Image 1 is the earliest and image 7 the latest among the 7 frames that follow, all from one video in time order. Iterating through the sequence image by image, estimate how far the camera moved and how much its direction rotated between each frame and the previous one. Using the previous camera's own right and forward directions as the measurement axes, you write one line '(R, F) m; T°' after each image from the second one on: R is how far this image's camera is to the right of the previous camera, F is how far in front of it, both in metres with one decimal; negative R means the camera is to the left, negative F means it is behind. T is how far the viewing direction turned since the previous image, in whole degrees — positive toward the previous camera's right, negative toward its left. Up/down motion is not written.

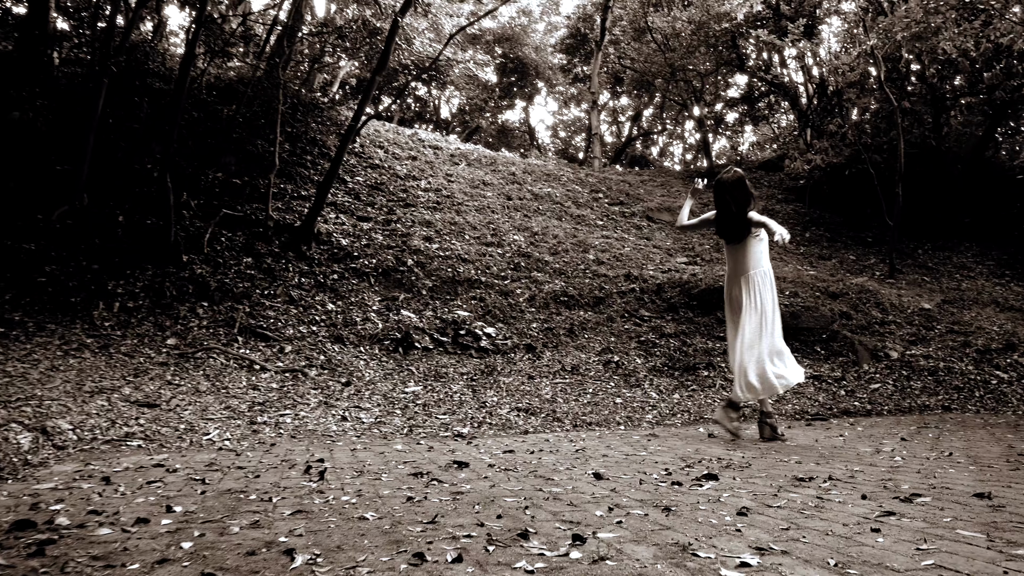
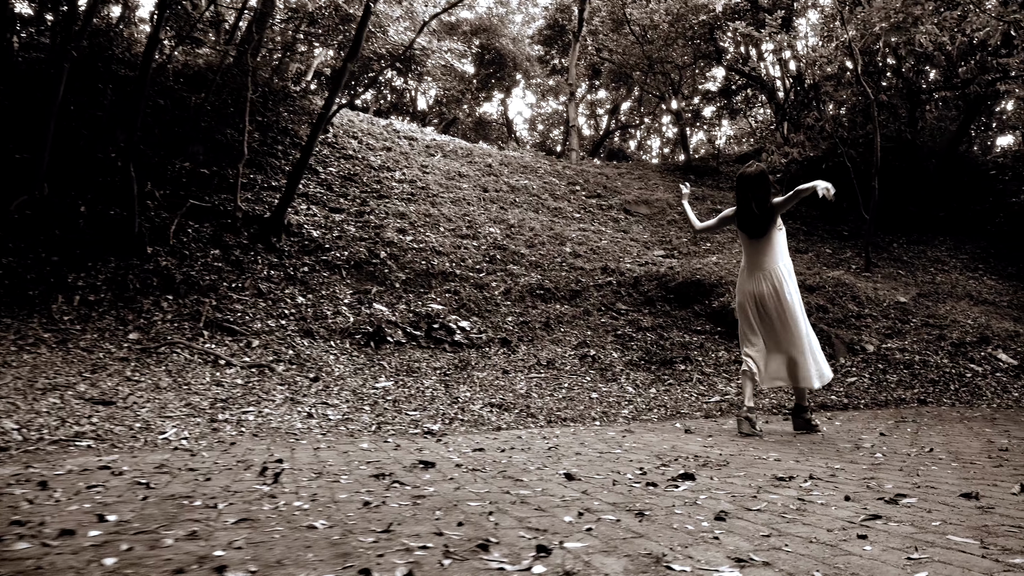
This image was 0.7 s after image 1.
(0.0, +0.2) m; +2°
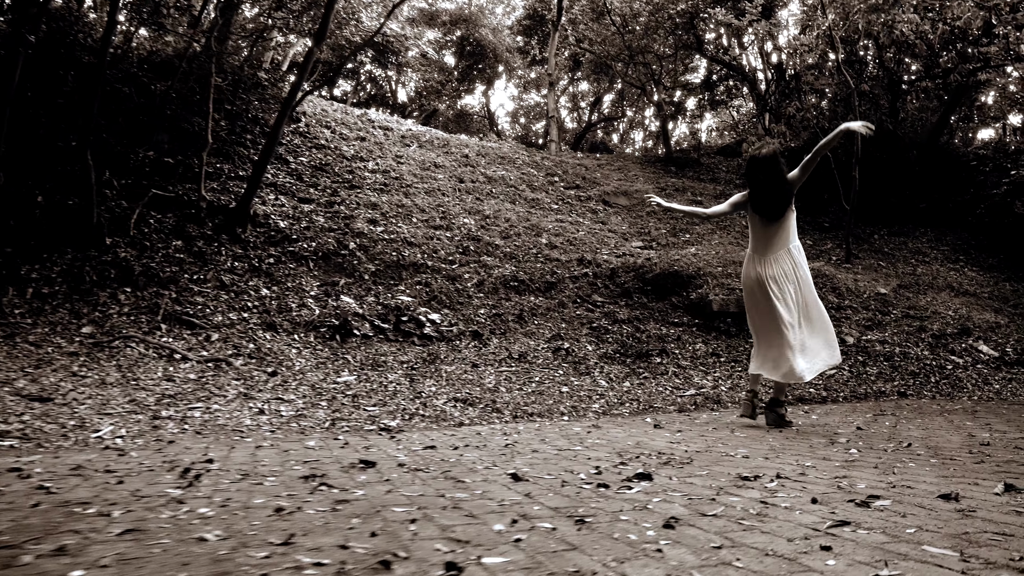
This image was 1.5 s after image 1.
(+0.2, +0.3) m; +1°
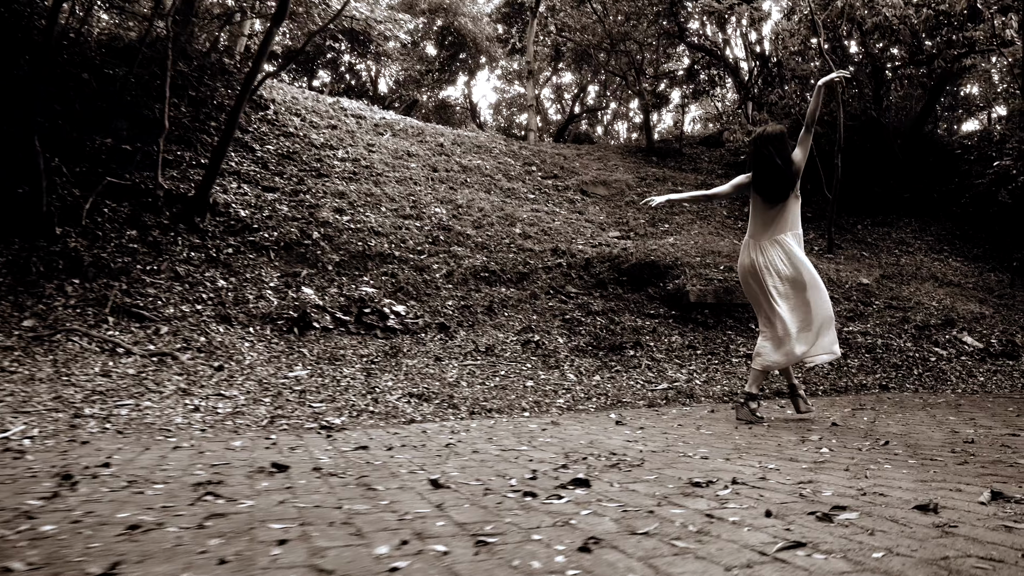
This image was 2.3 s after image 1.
(+0.2, +0.3) m; +1°
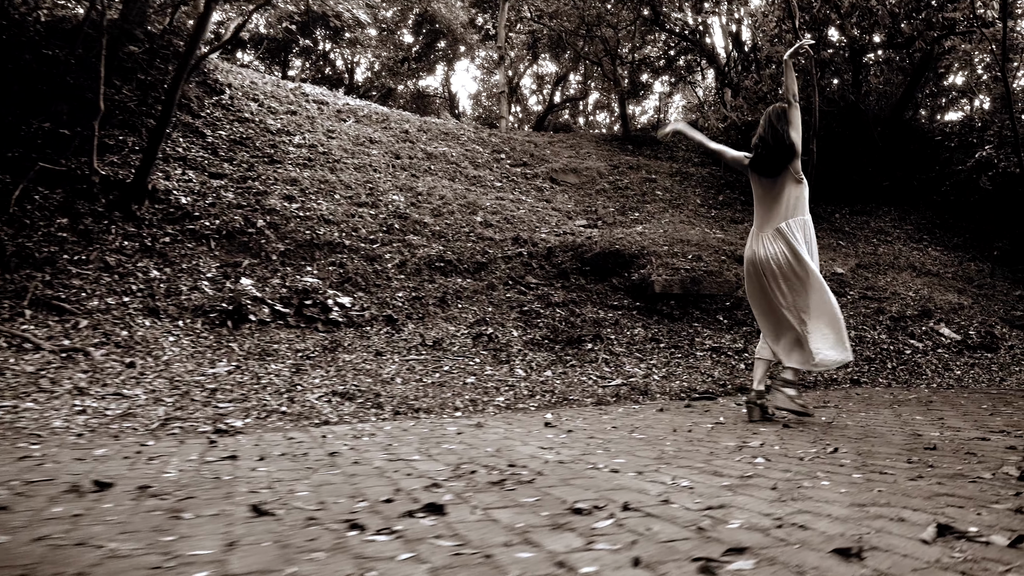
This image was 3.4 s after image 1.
(+0.4, +0.5) m; +1°
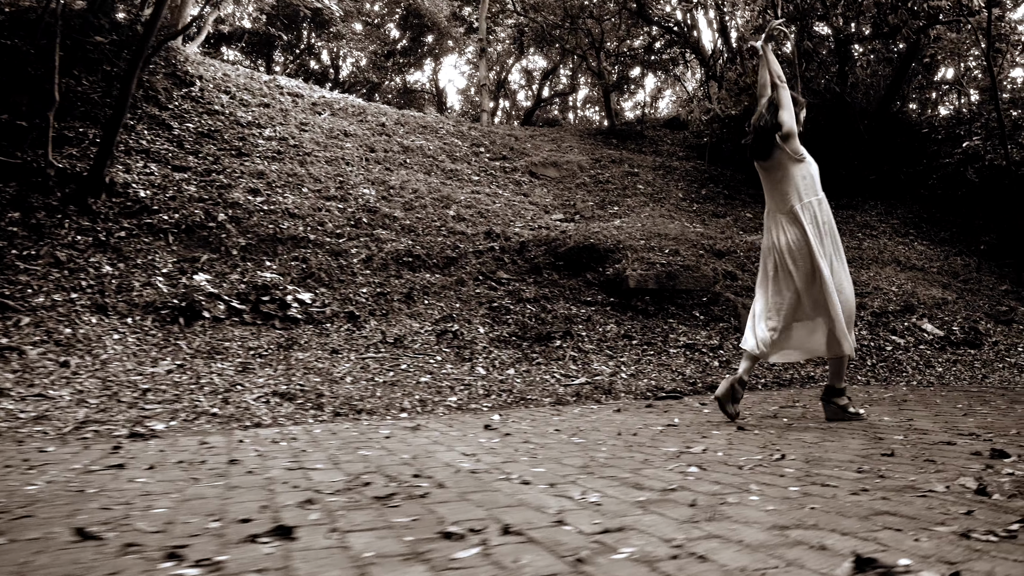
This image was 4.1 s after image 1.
(+0.3, +0.3) m; 0°
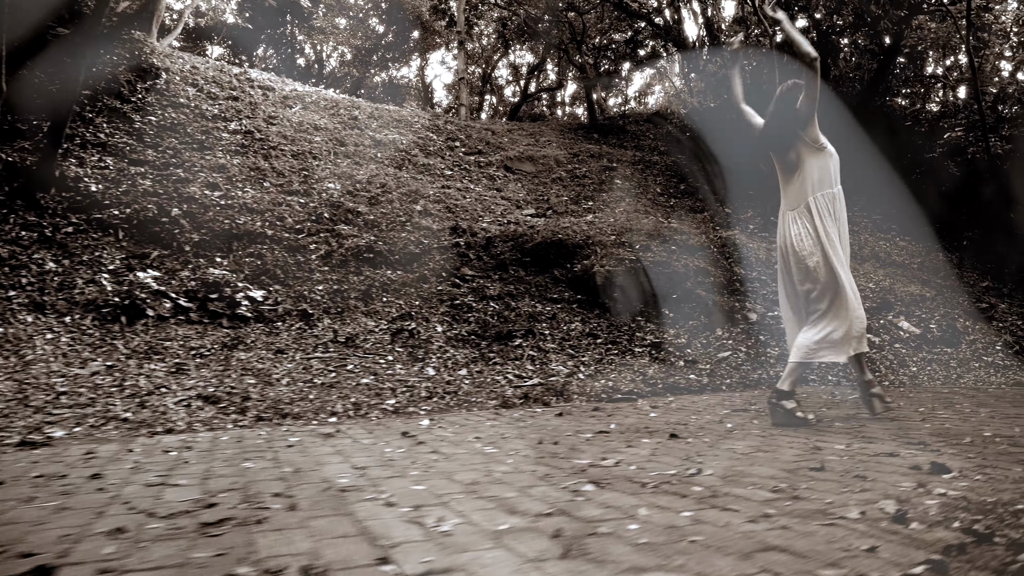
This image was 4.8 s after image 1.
(+0.3, +0.3) m; 0°
